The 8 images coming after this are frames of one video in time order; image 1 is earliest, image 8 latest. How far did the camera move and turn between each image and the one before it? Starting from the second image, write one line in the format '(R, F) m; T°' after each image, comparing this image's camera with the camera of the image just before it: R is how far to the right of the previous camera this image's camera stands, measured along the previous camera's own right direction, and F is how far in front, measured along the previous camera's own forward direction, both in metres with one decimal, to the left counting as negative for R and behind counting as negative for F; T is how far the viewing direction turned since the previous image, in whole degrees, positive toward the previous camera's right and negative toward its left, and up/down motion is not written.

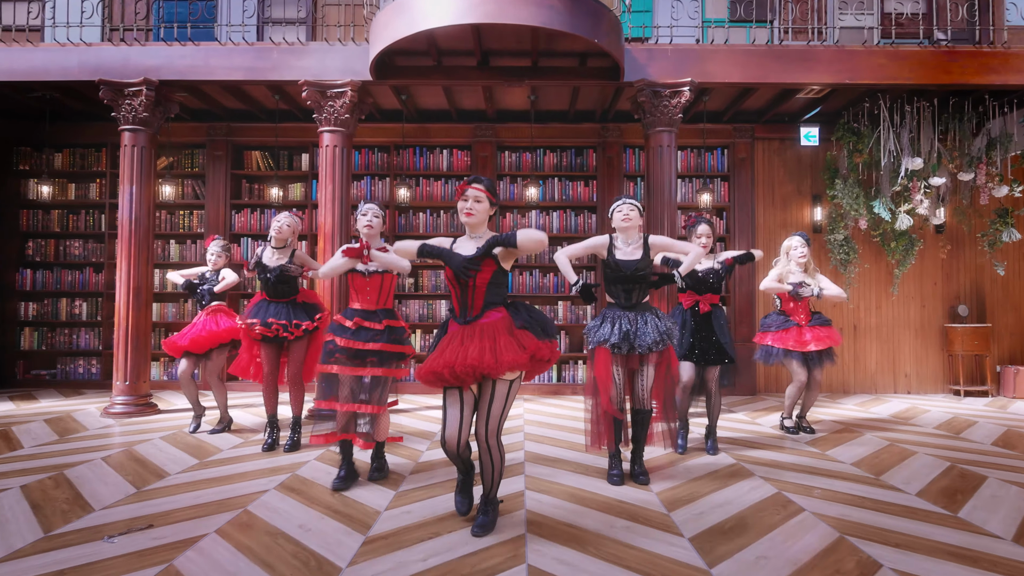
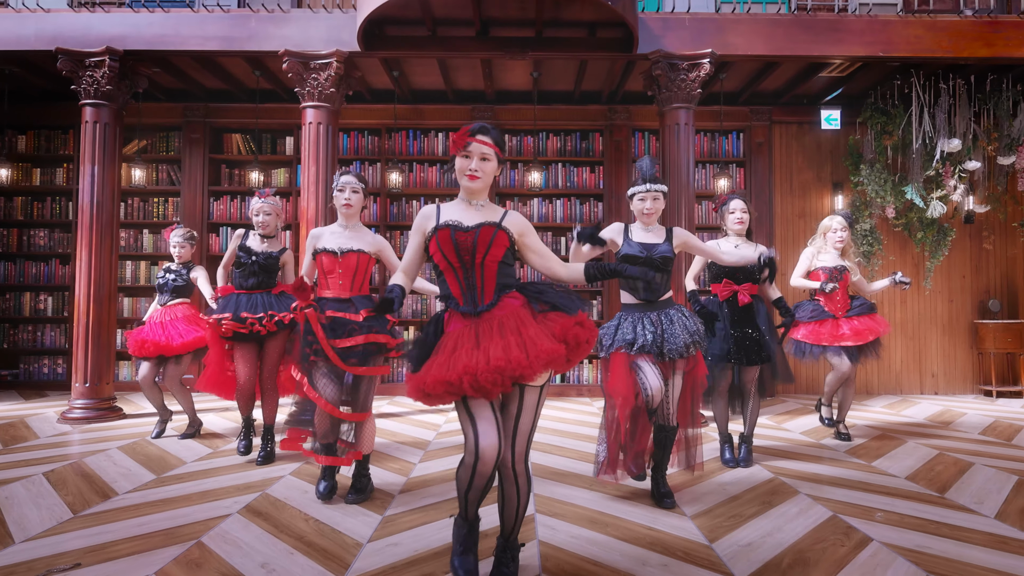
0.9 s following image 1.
(0.0, +0.4) m; 0°
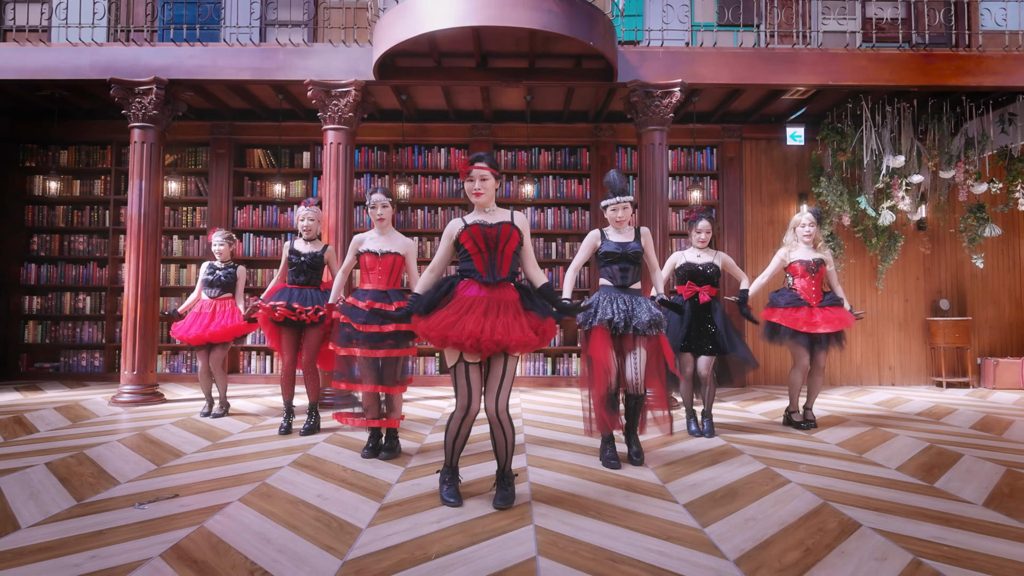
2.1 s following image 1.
(0.0, -0.5) m; 0°
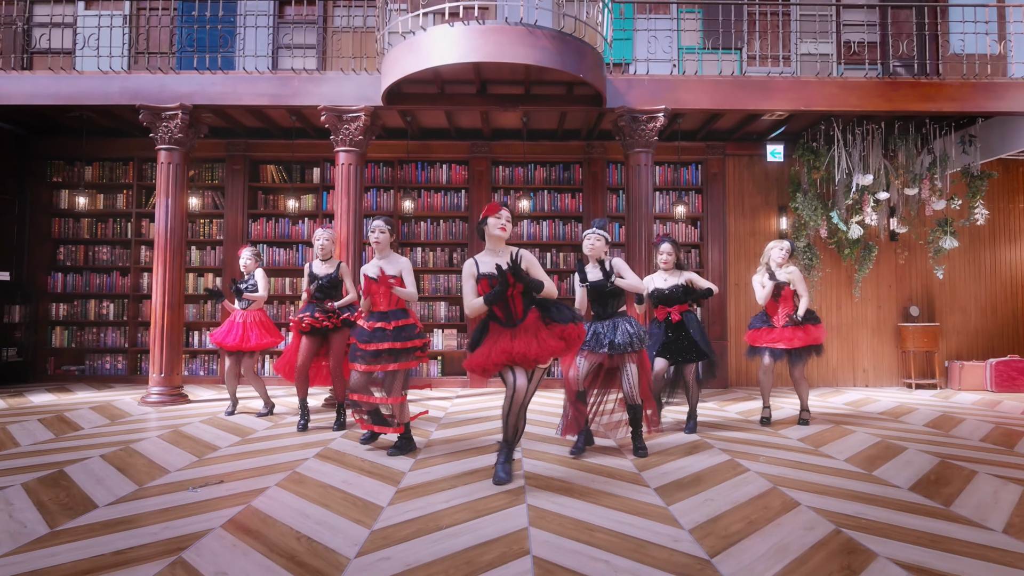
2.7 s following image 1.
(0.0, -0.4) m; 0°
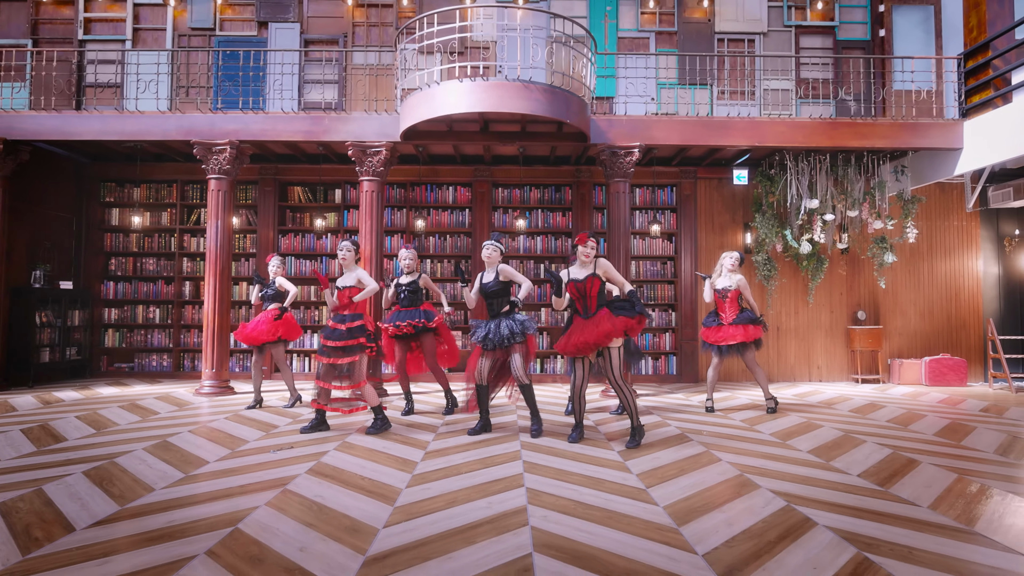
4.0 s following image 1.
(0.0, -0.9) m; 0°
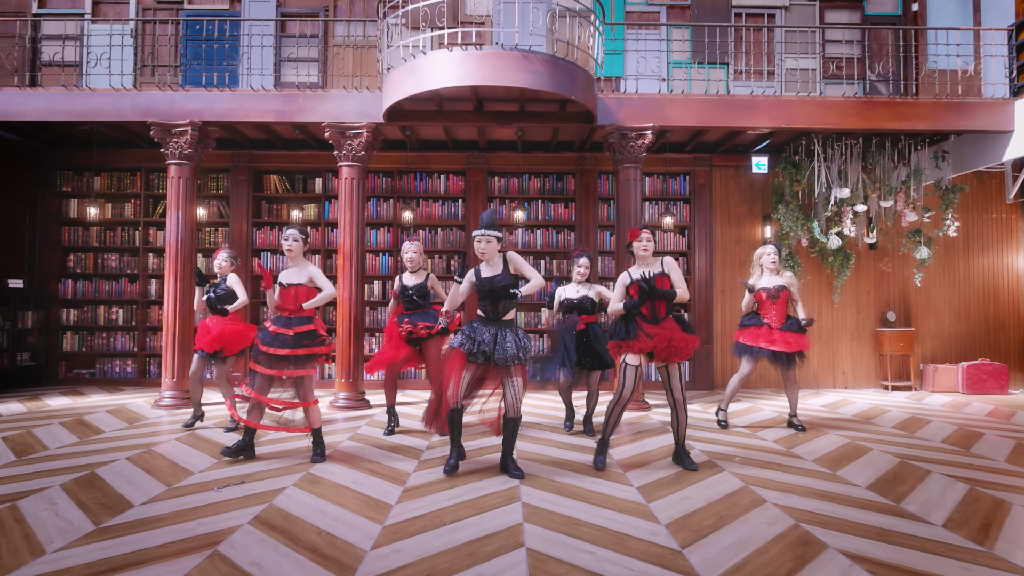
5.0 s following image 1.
(0.0, +0.6) m; 0°
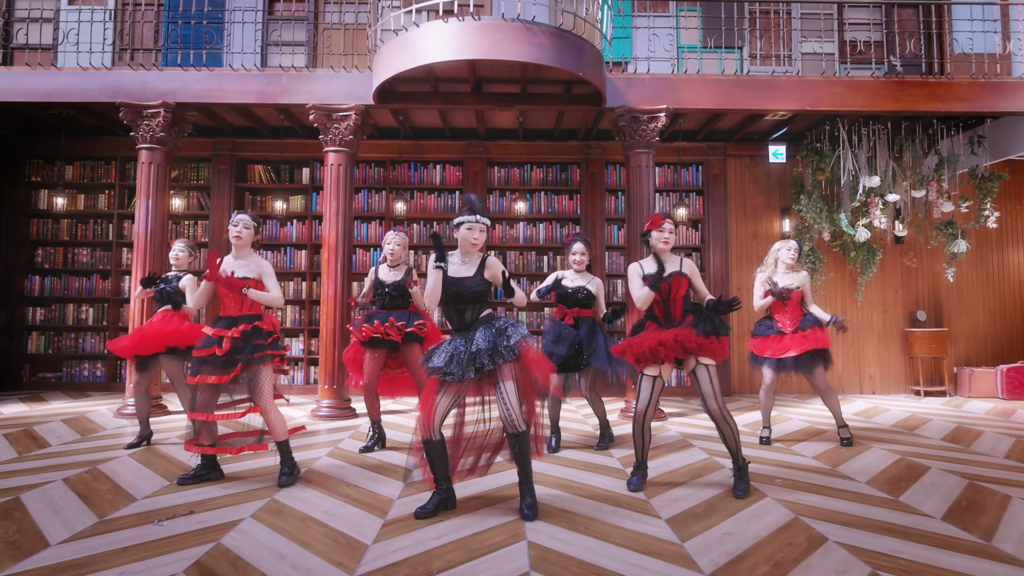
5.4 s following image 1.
(0.0, +0.5) m; 0°
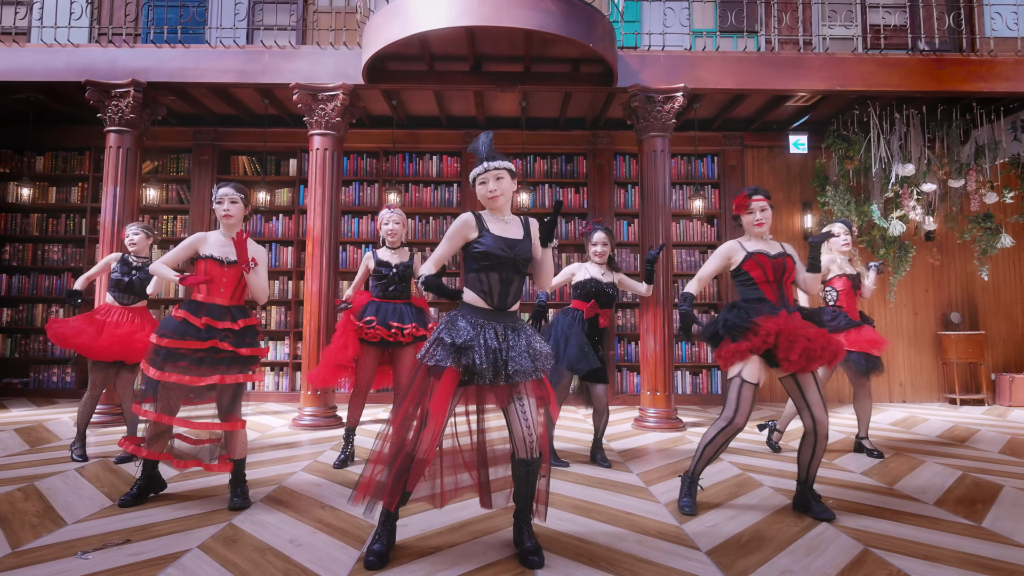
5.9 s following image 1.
(0.0, +0.4) m; 0°
